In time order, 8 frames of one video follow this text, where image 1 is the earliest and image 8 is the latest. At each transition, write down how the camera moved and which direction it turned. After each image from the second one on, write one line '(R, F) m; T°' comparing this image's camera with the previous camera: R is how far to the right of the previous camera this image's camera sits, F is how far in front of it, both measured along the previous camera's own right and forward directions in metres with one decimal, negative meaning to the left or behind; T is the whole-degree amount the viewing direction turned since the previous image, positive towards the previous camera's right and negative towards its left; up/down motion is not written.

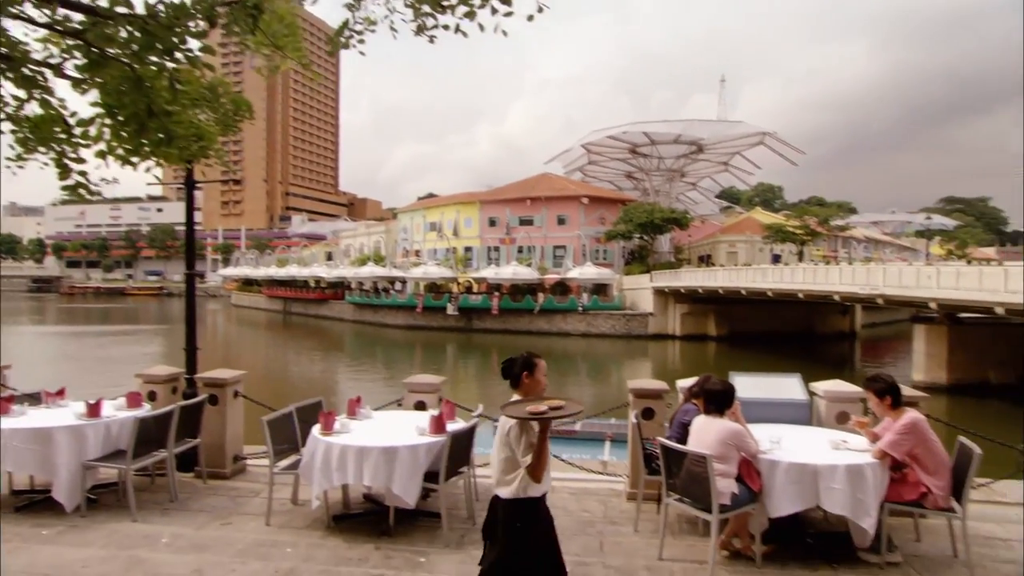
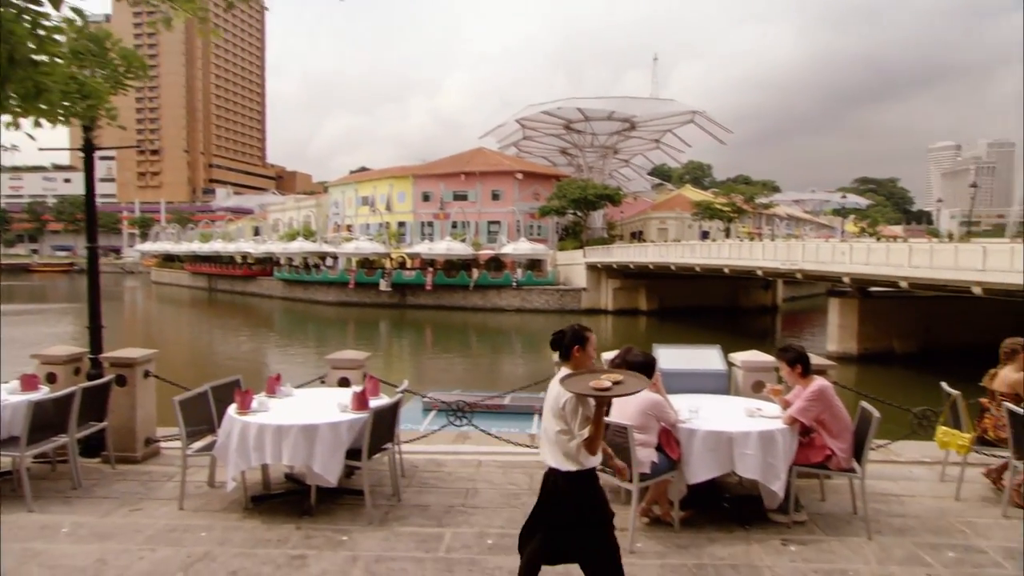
(+0.1, 0.0) m; +5°
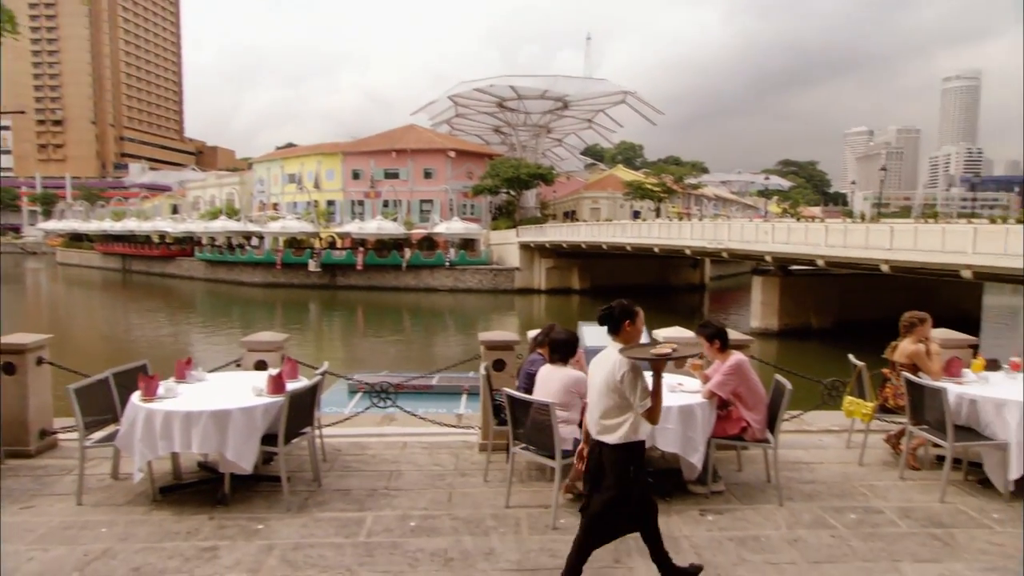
(+0.1, 0.0) m; +5°
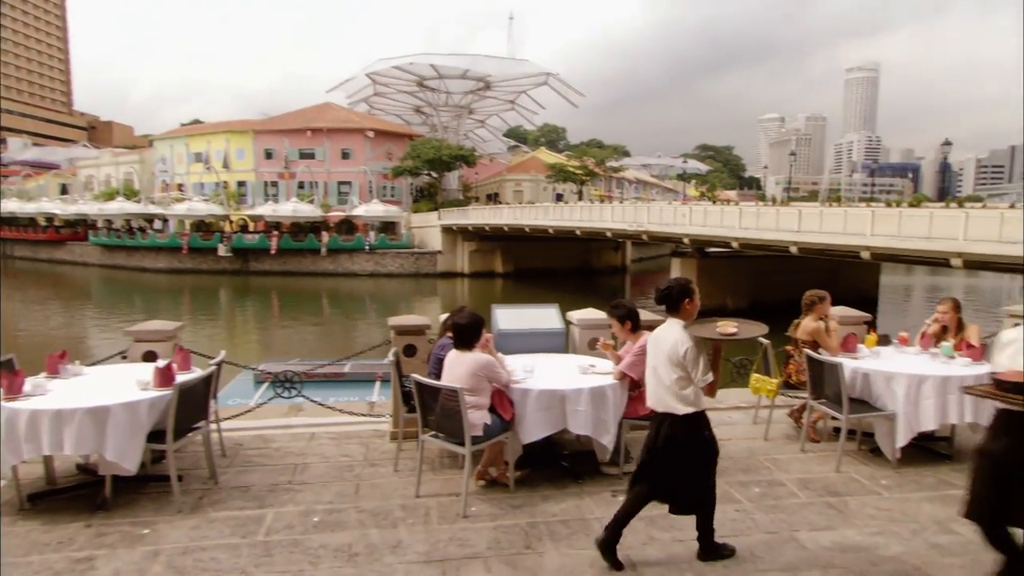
(+0.1, +0.1) m; +5°
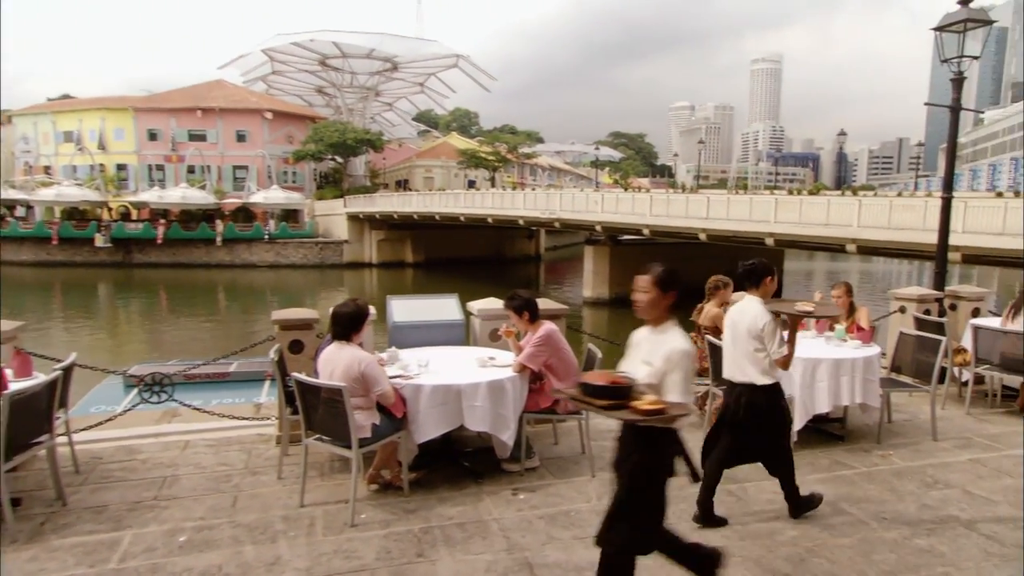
(+0.2, +0.2) m; +6°
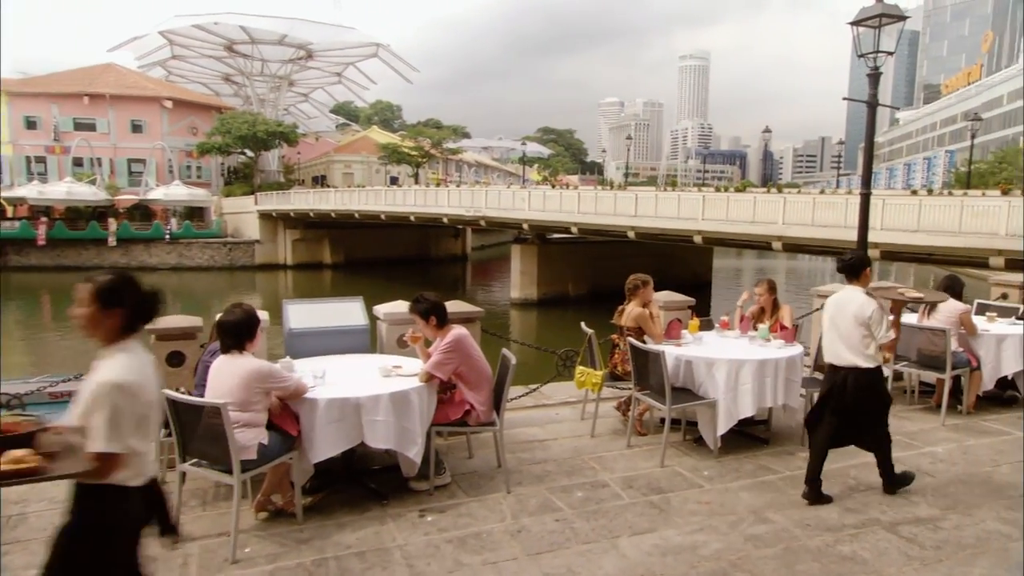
(+0.2, +0.3) m; +5°
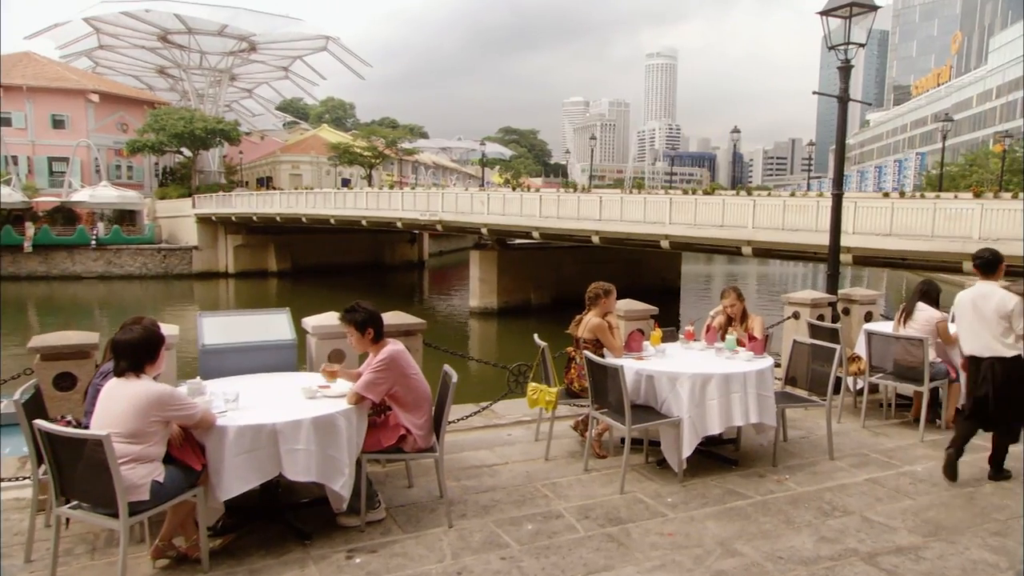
(+0.2, +0.5) m; +2°
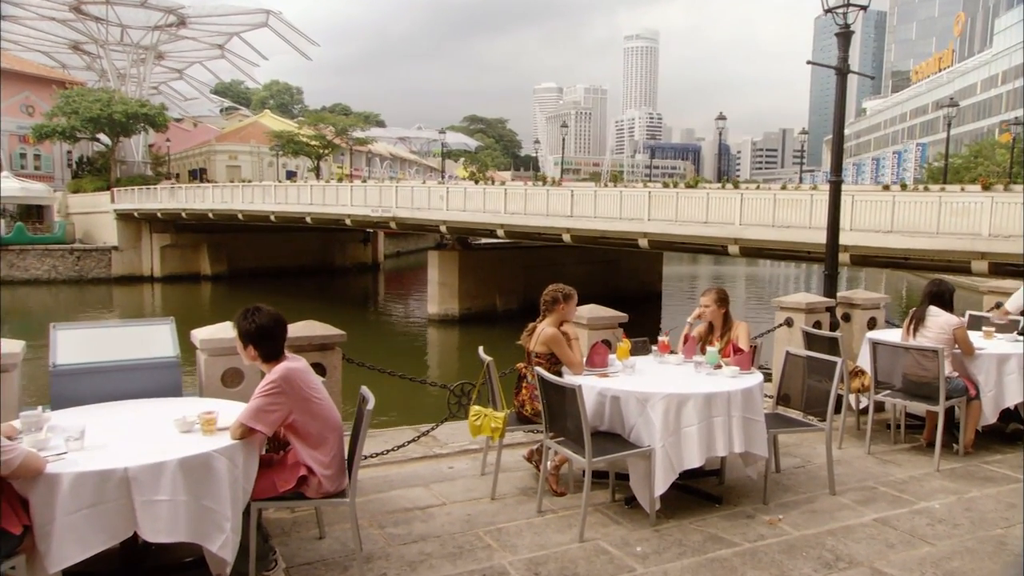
(+0.3, +0.8) m; +1°
